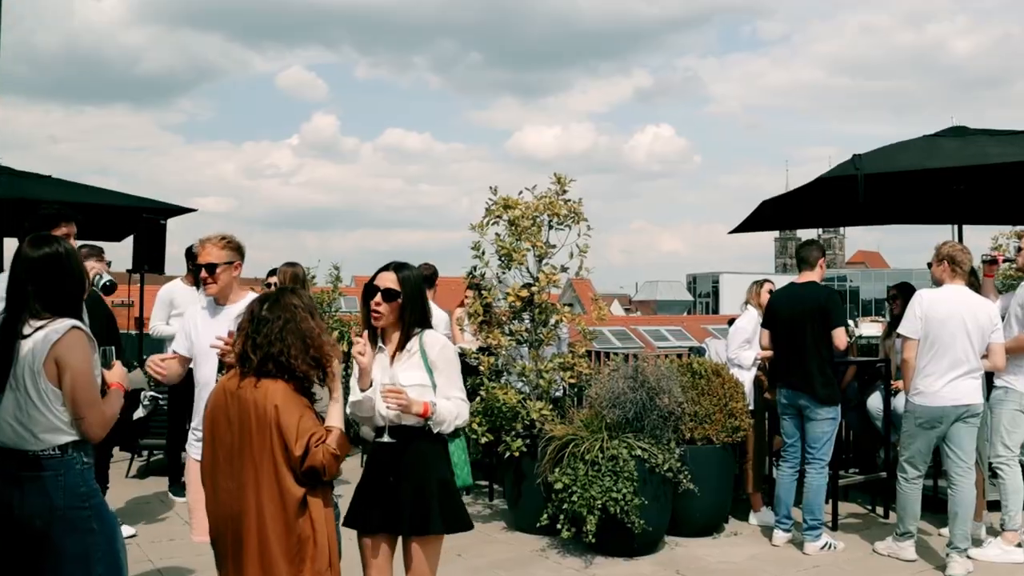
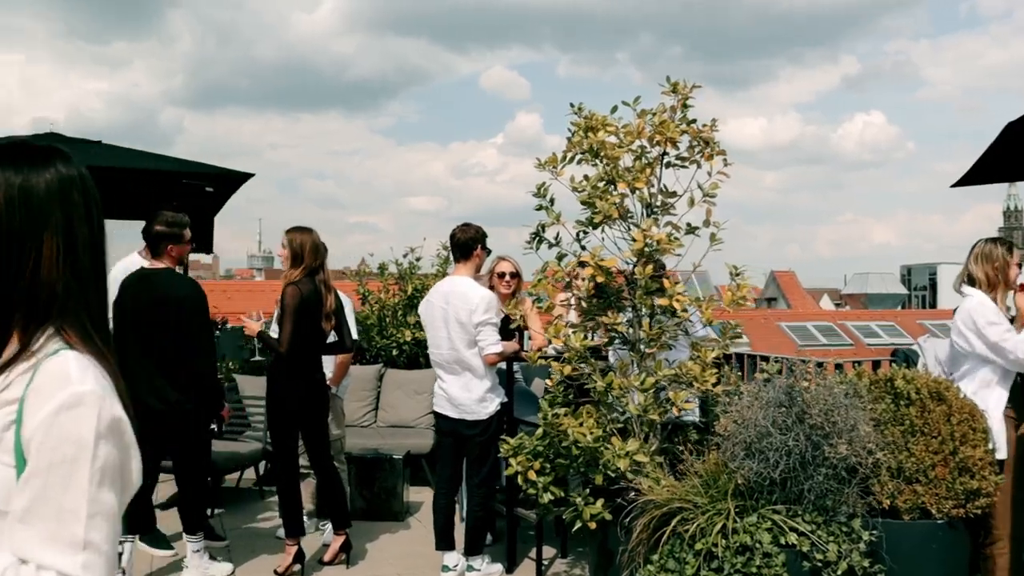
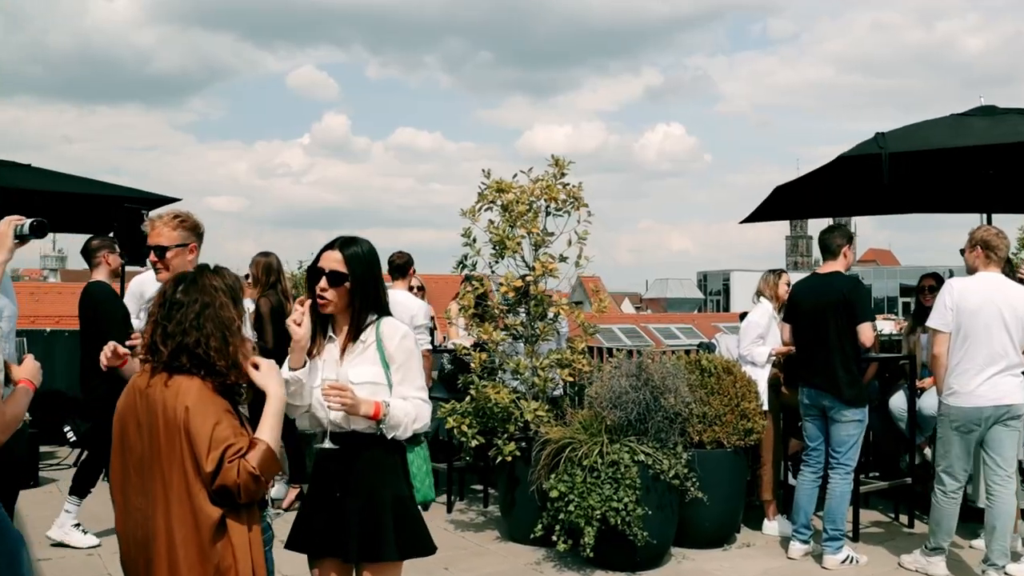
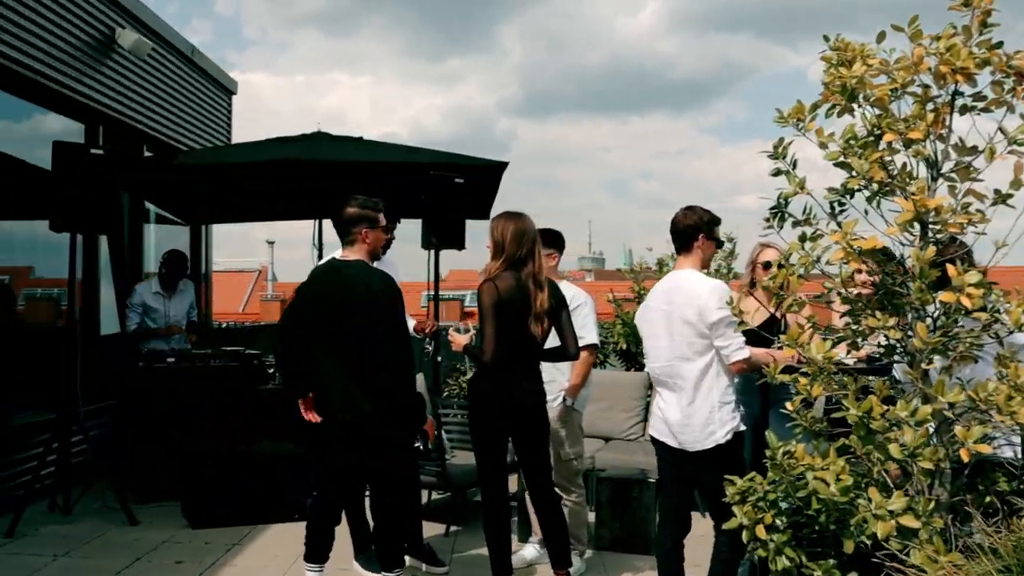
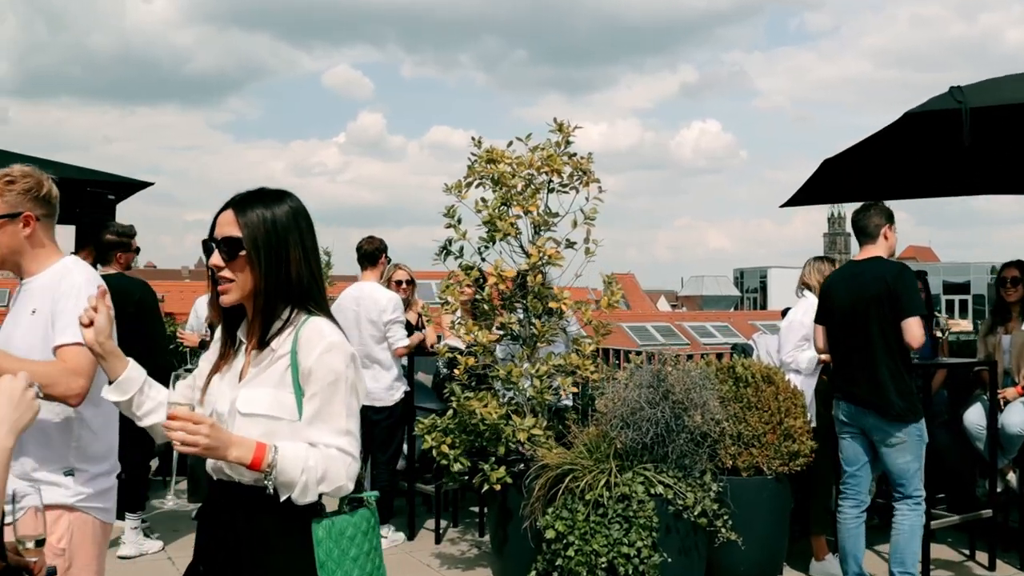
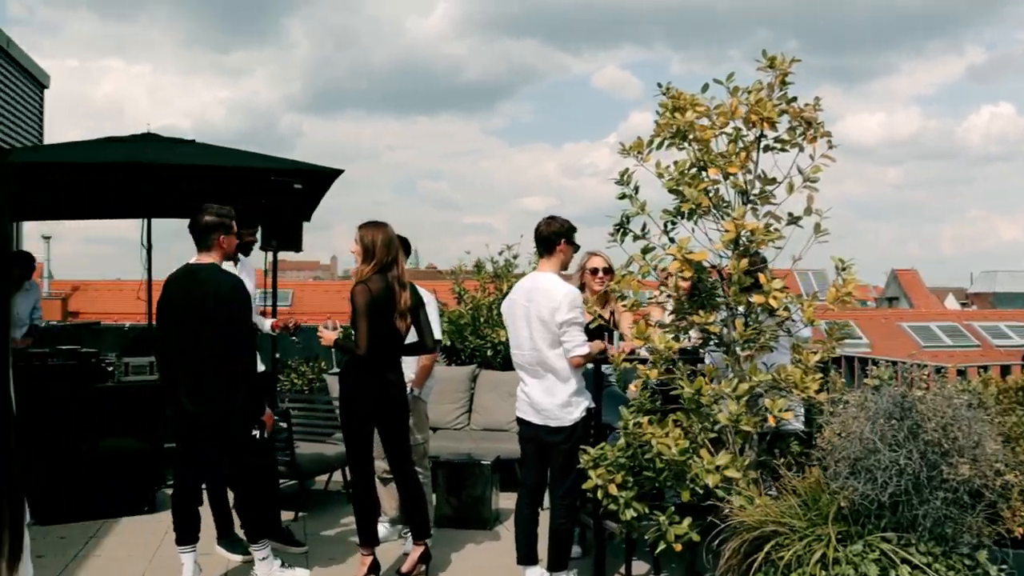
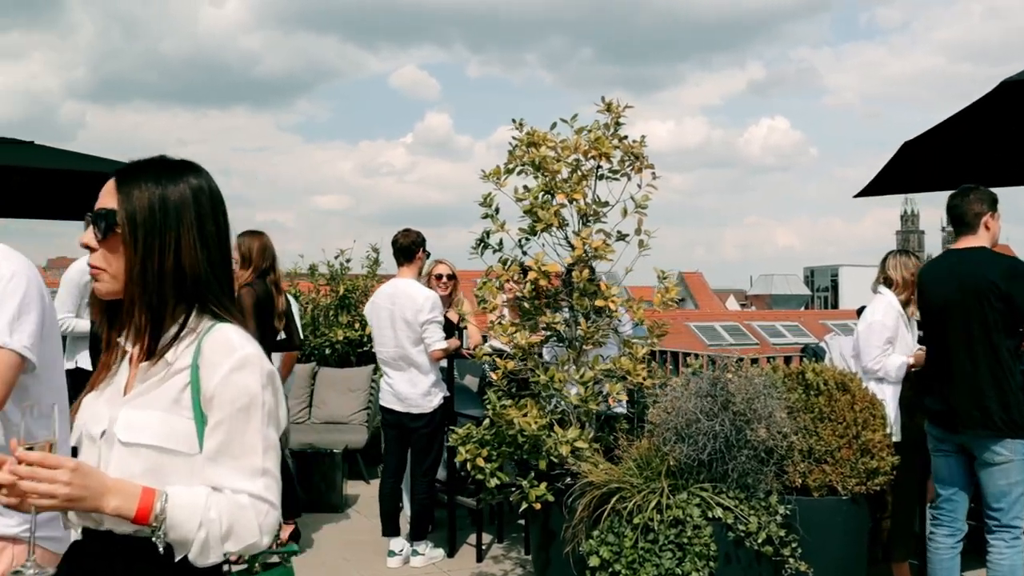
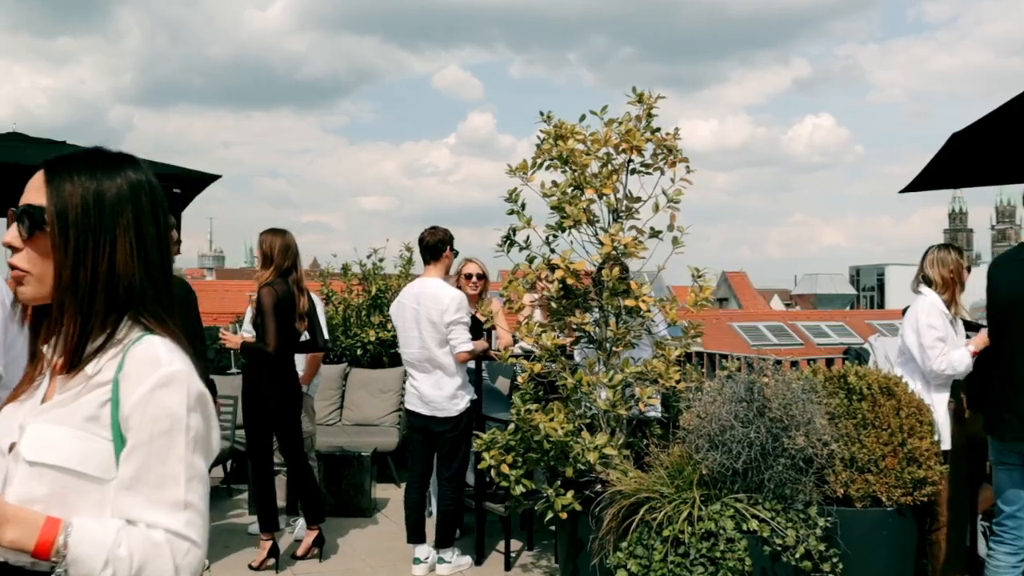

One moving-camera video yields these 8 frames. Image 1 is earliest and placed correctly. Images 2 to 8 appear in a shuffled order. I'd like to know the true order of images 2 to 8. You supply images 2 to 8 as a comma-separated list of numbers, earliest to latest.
3, 5, 7, 8, 2, 6, 4
